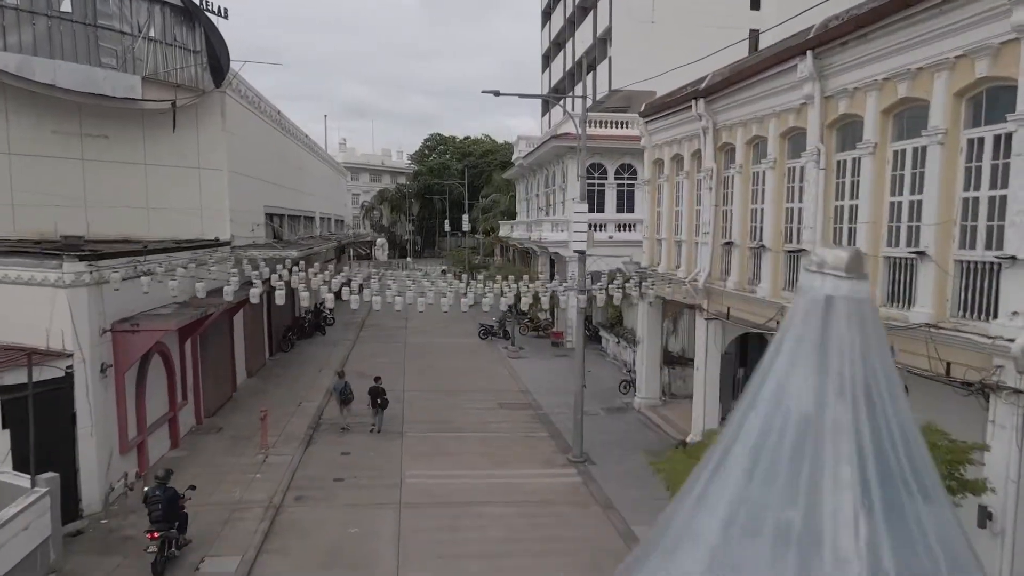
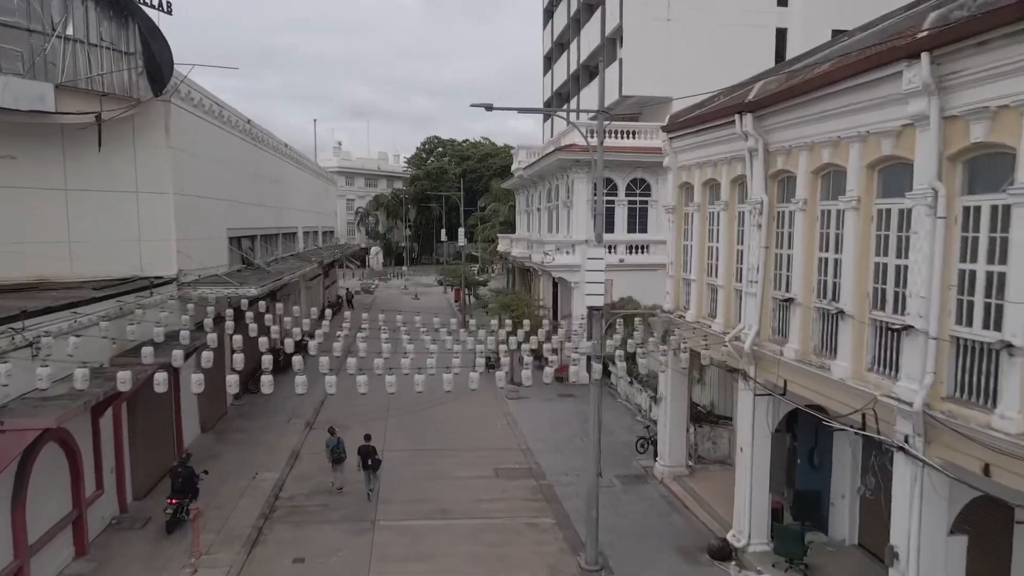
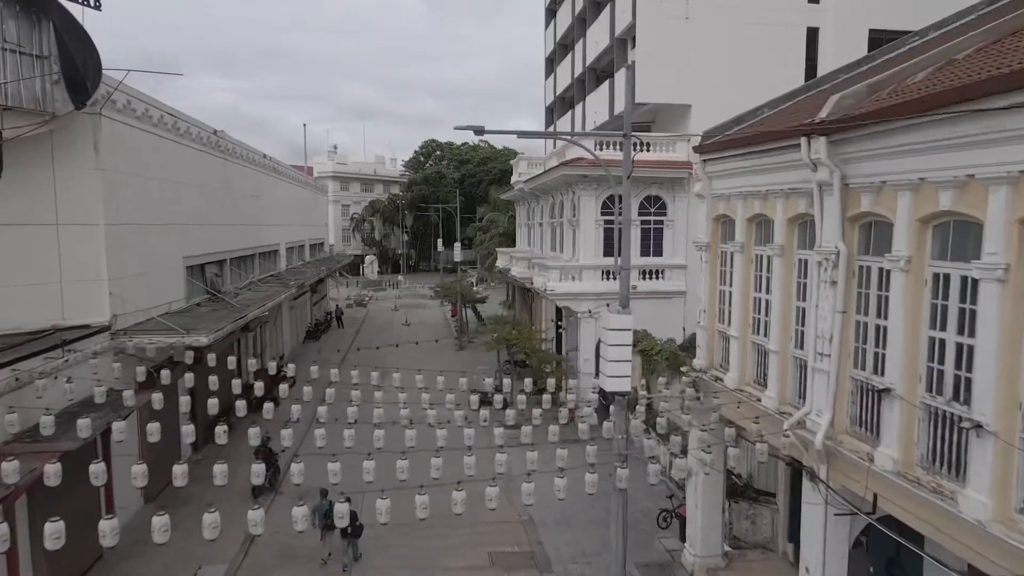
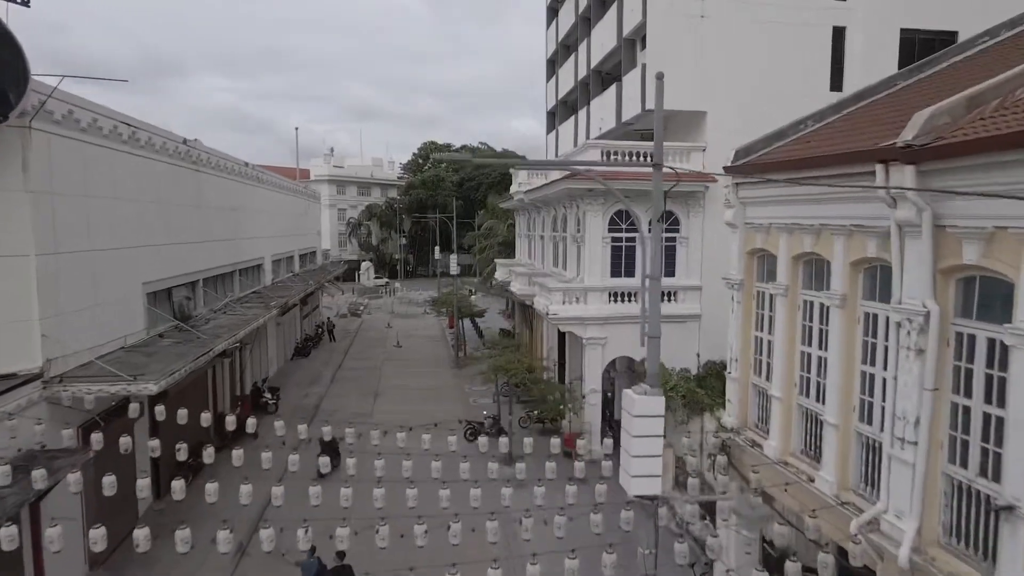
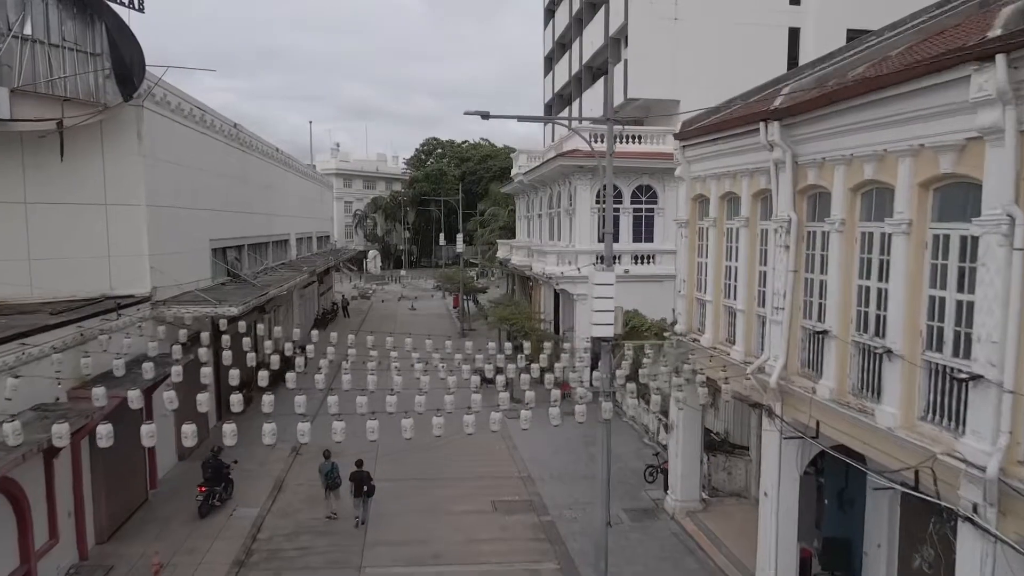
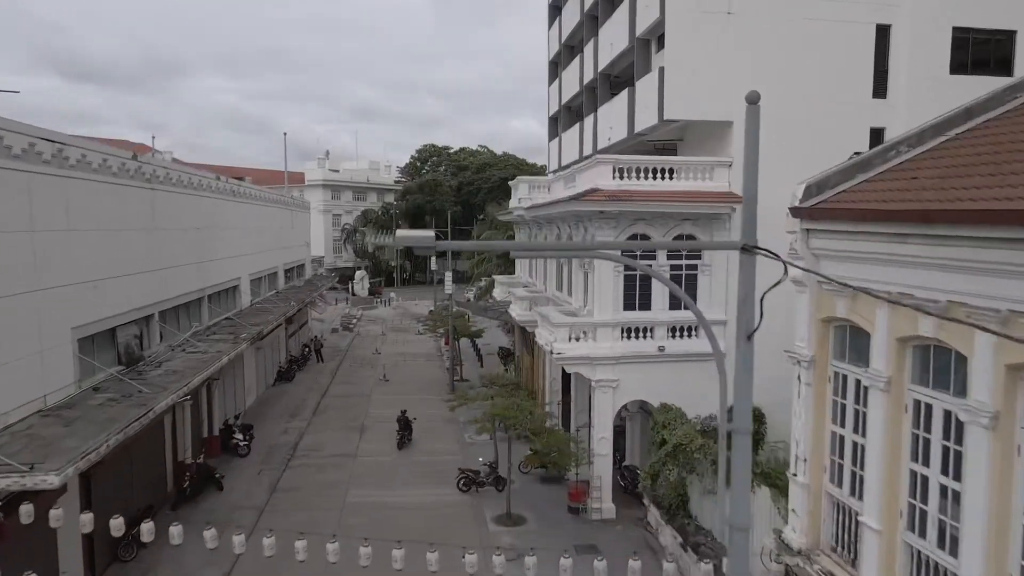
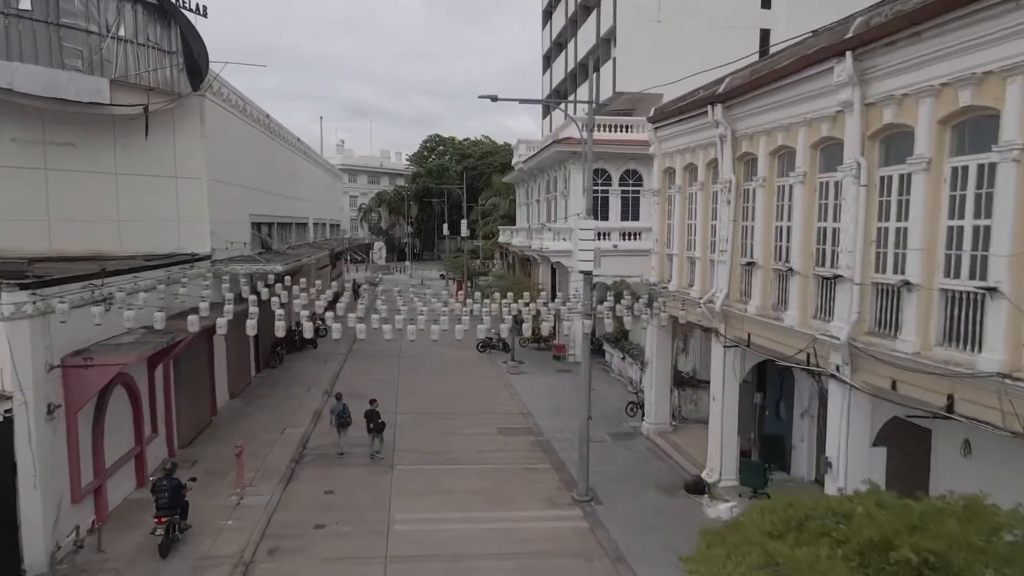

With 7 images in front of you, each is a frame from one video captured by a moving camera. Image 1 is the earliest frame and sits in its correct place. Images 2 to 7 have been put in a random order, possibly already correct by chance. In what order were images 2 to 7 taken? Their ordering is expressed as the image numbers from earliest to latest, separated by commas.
7, 2, 5, 3, 4, 6
